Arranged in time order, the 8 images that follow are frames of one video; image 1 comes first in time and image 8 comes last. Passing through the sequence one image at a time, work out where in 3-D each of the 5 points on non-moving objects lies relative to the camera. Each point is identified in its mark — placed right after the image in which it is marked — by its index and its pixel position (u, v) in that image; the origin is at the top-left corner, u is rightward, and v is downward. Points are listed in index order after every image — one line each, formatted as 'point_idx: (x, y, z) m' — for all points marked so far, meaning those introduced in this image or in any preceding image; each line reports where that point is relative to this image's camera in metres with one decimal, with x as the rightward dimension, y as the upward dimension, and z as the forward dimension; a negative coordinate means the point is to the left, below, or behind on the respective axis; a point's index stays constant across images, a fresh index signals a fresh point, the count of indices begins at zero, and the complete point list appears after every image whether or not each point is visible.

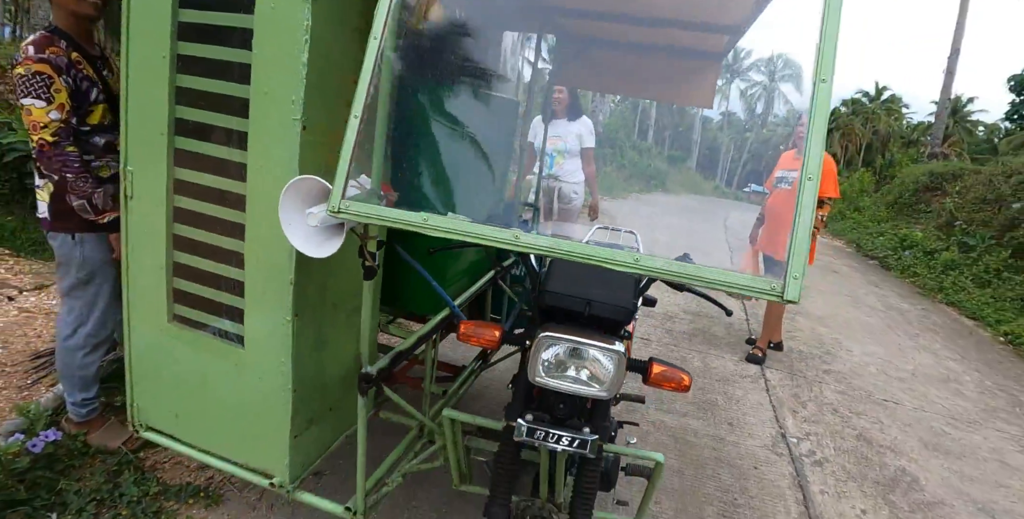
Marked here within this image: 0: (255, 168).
0: (-0.6, +0.2, +1.3) m
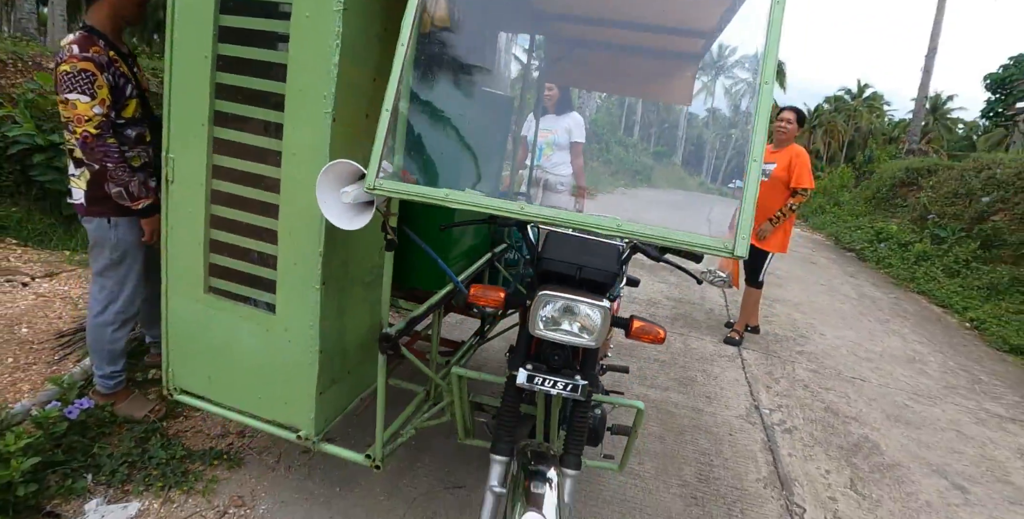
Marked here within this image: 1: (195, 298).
0: (-0.6, +0.3, +1.5) m
1: (-1.0, -0.1, +1.7) m
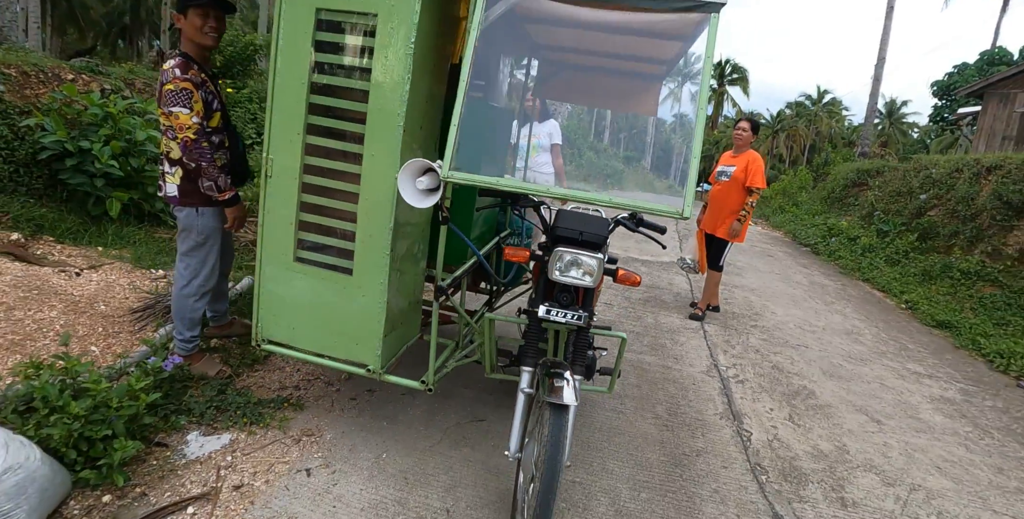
0: (-0.5, +0.4, +2.1) m
1: (-0.9, 0.0, +2.3) m
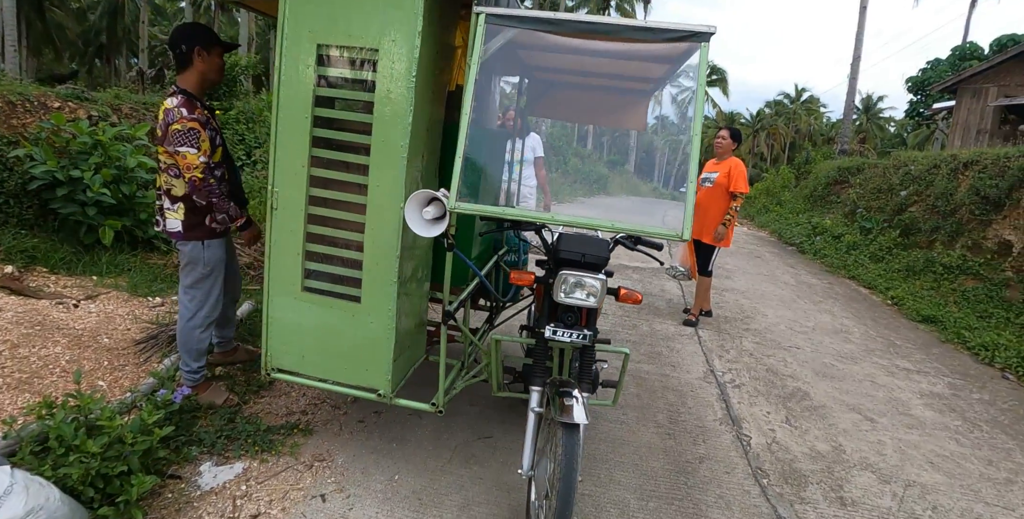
0: (-0.5, +0.3, +2.1) m
1: (-0.9, -0.1, +2.3) m
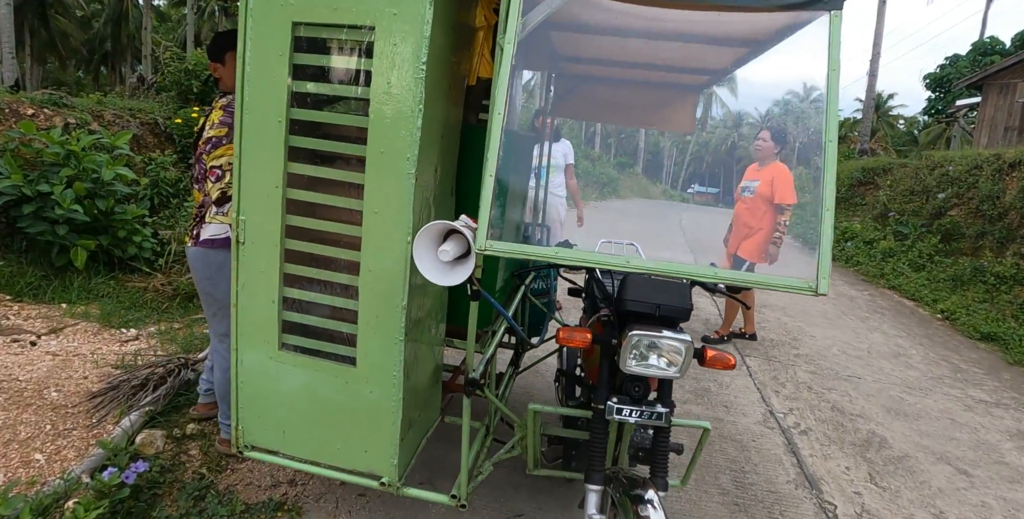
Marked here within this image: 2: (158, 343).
0: (-0.4, +0.1, +1.6) m
1: (-0.8, -0.3, +1.8) m
2: (-2.2, -0.5, +3.5) m
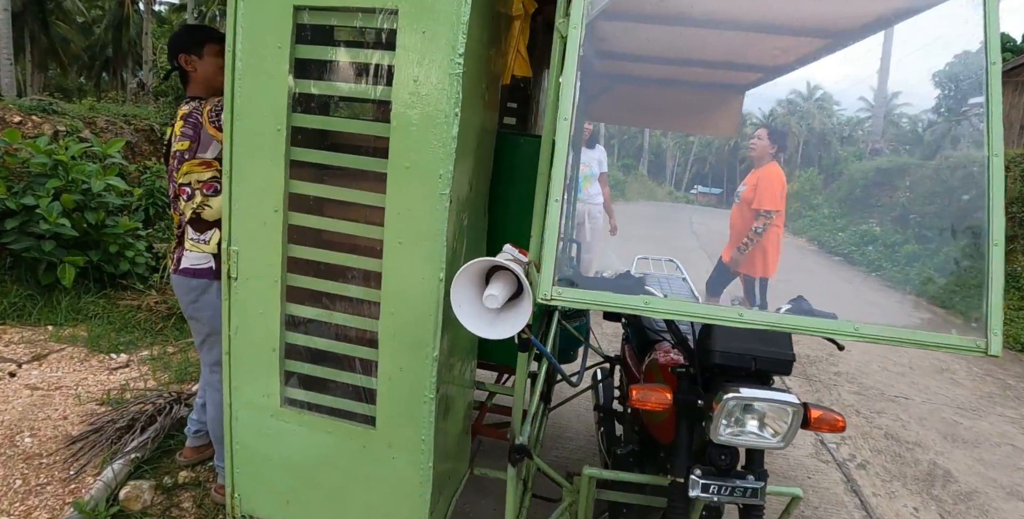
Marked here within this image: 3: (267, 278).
0: (-0.3, 0.0, +1.3) m
1: (-0.7, -0.4, +1.5) m
2: (-2.1, -0.6, +3.2) m
3: (-0.6, 0.0, +1.4) m
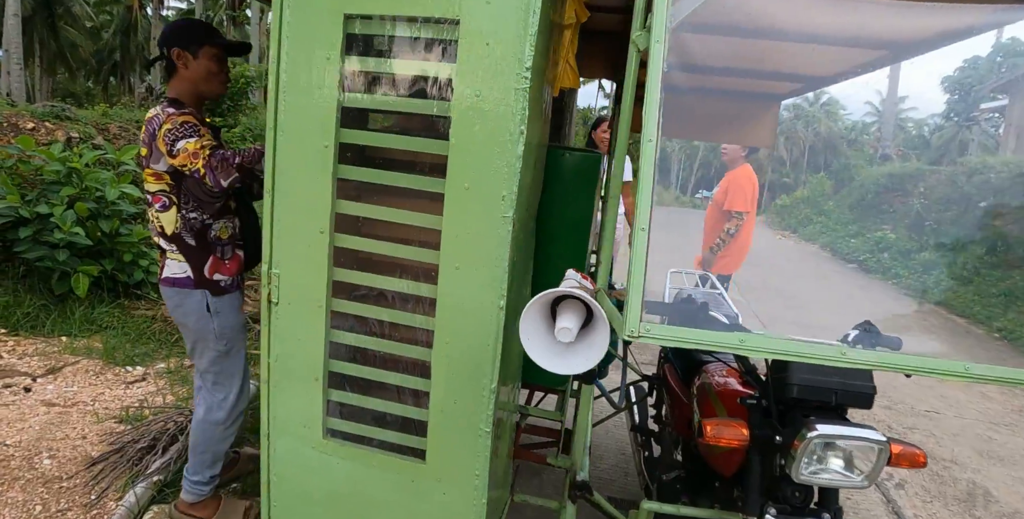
0: (-0.1, 0.0, +1.2) m
1: (-0.5, -0.5, +1.4) m
2: (-2.0, -0.7, +3.1) m
3: (-0.5, -0.1, +1.3) m
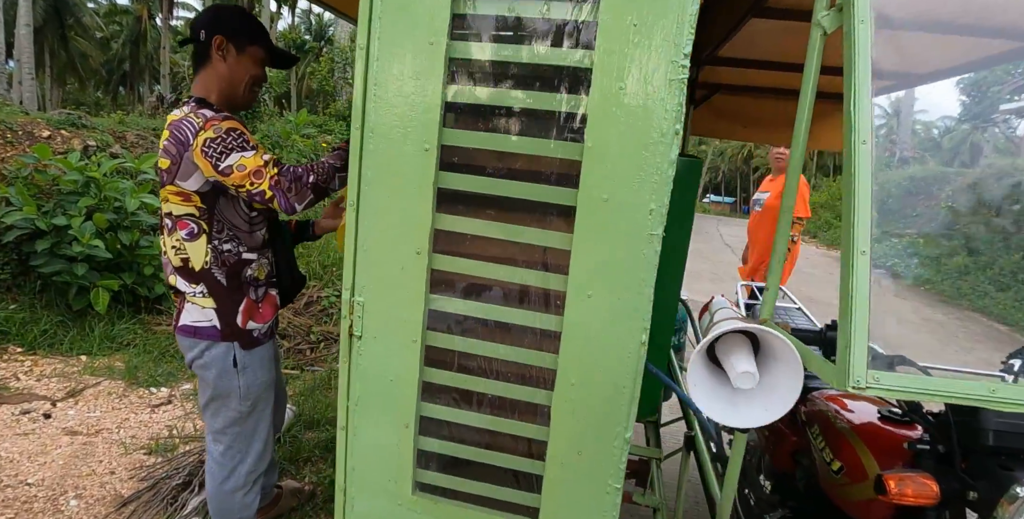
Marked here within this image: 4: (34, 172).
0: (+0.1, -0.1, +1.0) m
1: (-0.3, -0.5, +1.2) m
2: (-1.7, -0.8, +2.9) m
3: (-0.2, -0.1, +1.1) m
4: (-3.3, +0.6, +3.8) m
